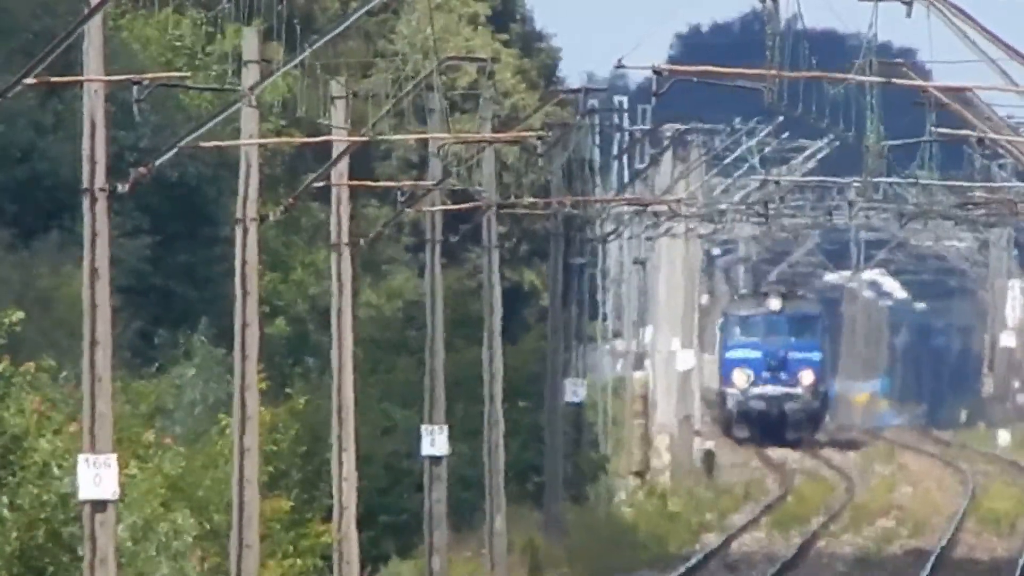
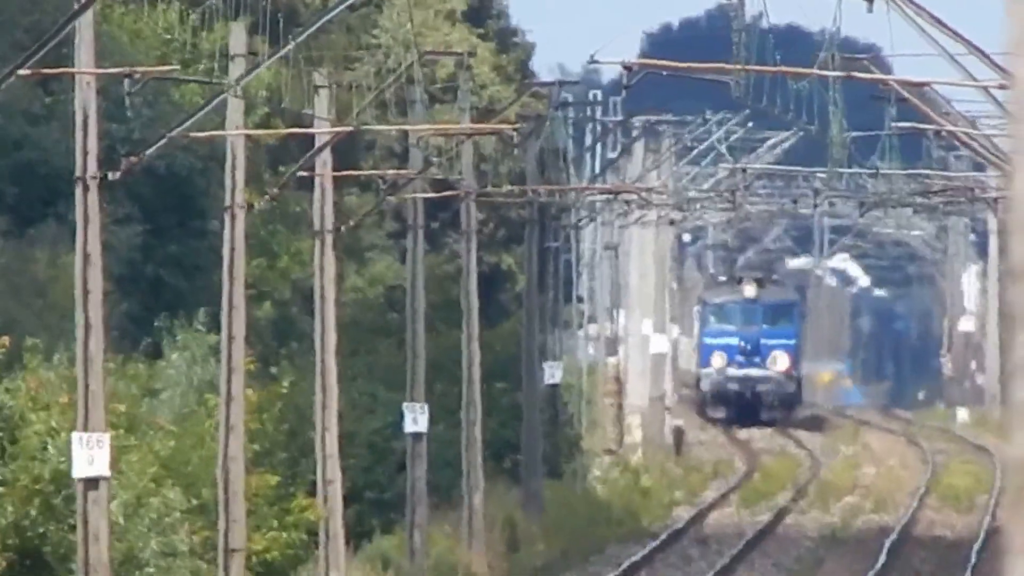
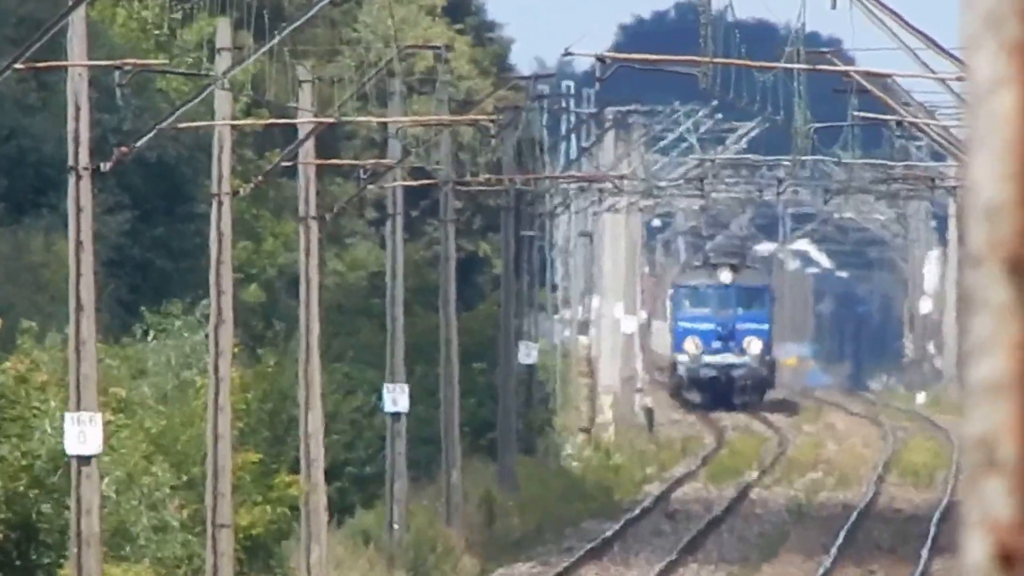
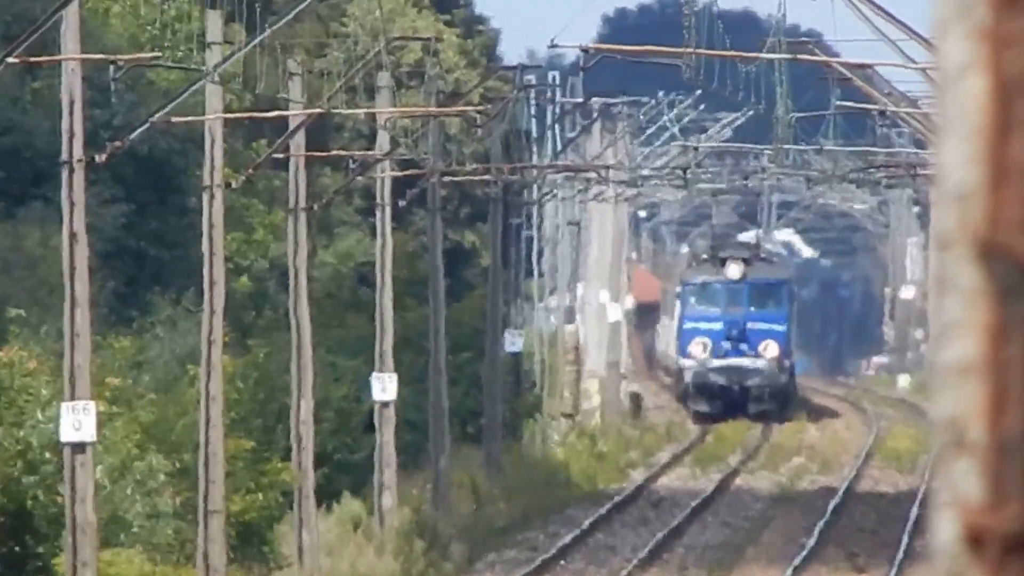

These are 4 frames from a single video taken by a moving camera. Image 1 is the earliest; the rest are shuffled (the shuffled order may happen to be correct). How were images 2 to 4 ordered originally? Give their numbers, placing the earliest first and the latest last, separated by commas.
2, 3, 4
